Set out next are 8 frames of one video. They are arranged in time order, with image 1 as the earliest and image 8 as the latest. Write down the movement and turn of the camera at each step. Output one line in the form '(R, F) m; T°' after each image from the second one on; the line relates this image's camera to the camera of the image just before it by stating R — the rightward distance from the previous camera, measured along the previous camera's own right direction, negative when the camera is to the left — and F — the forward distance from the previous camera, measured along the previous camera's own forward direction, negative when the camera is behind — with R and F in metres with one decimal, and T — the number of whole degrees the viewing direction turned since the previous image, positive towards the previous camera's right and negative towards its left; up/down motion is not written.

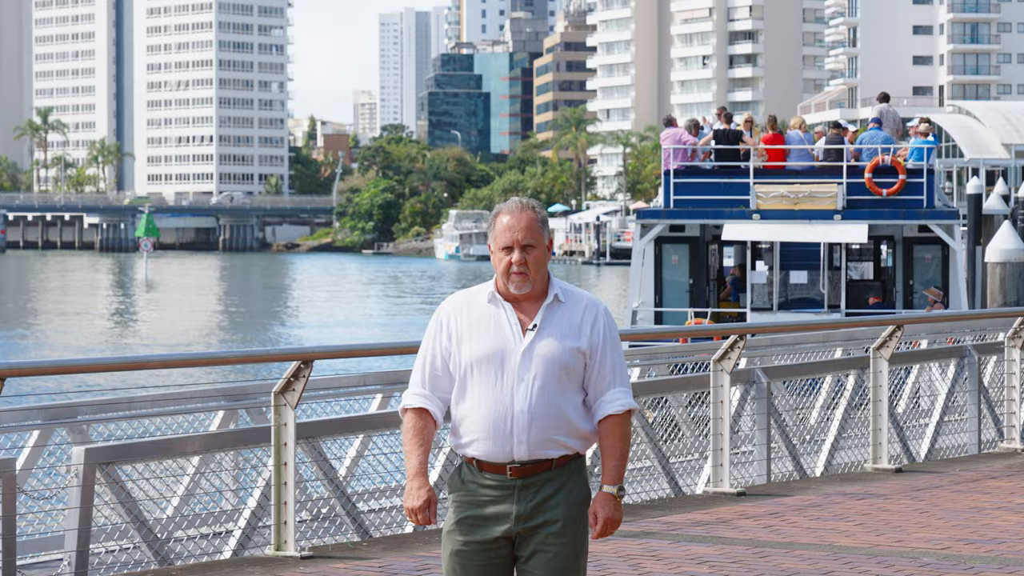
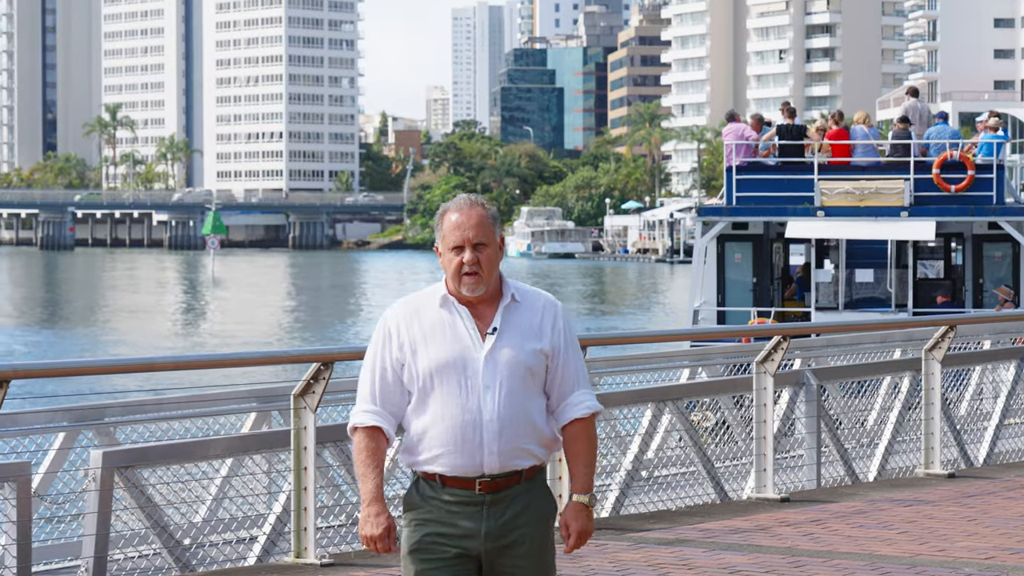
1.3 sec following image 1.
(+0.4, +0.4) m; -2°
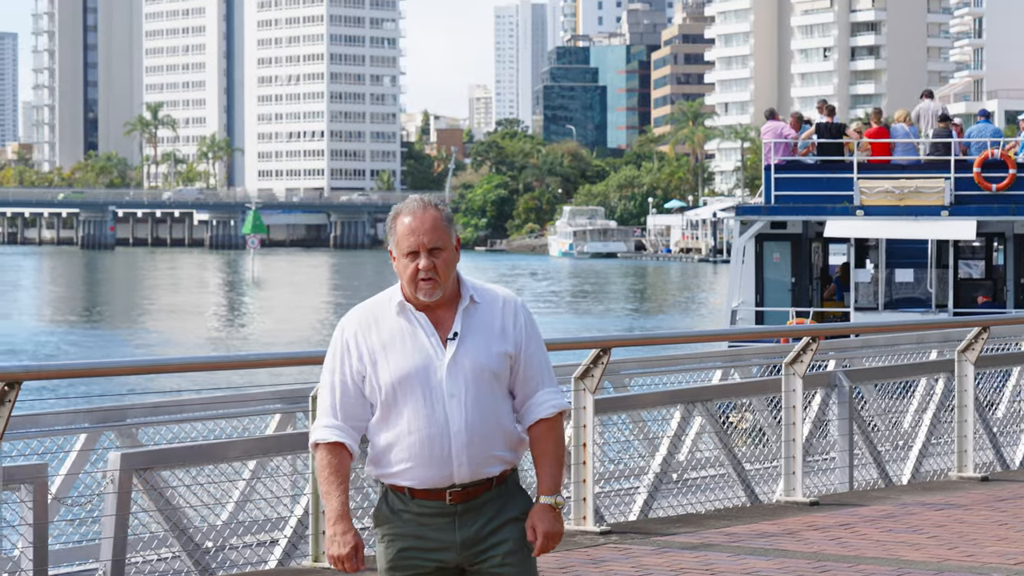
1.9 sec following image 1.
(+0.2, +0.2) m; -1°
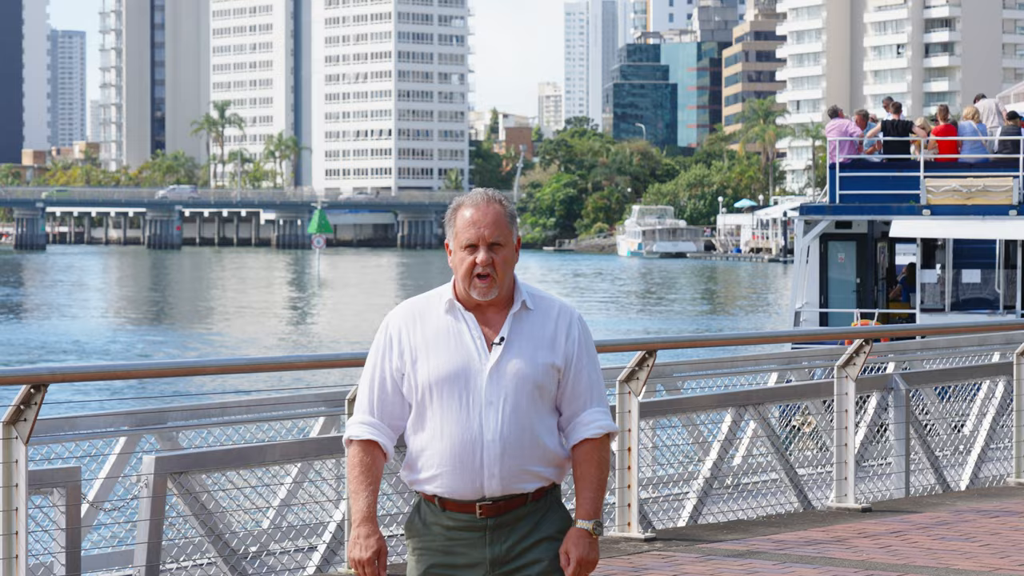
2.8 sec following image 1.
(+0.2, +0.3) m; -2°
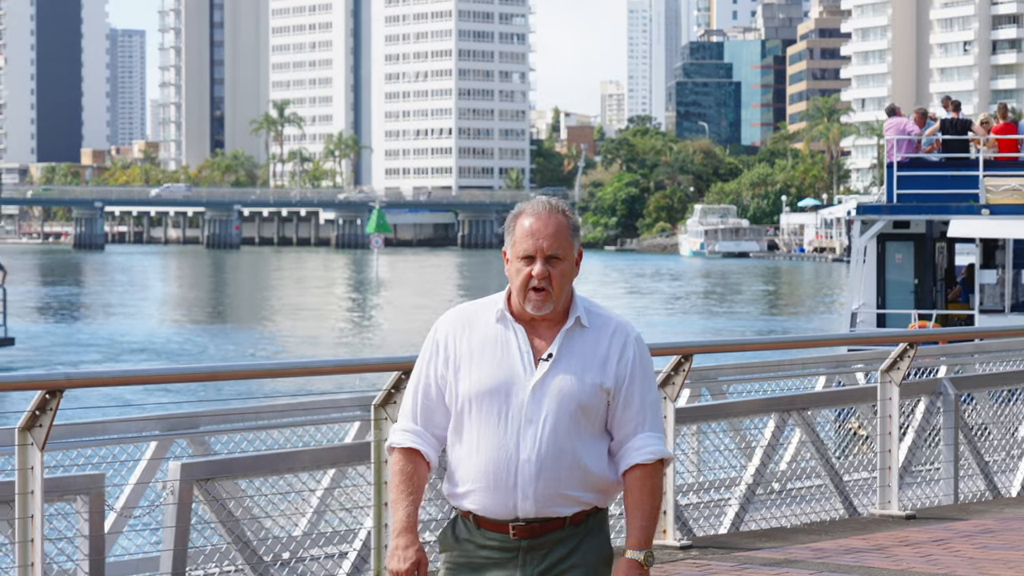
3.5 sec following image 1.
(+0.2, +0.3) m; -2°
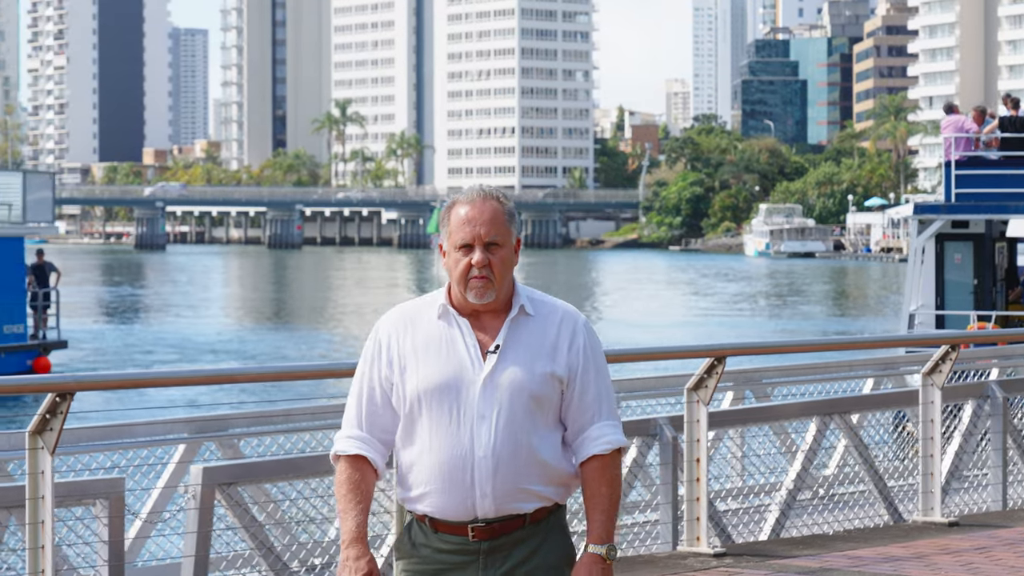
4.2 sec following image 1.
(+0.3, +0.3) m; -2°
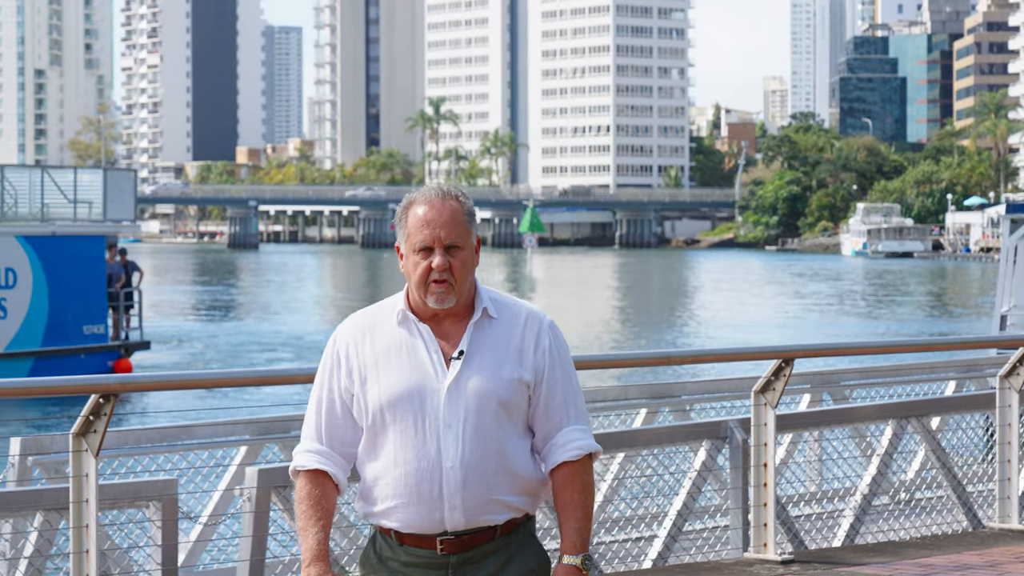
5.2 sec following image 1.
(+0.3, +0.3) m; -2°
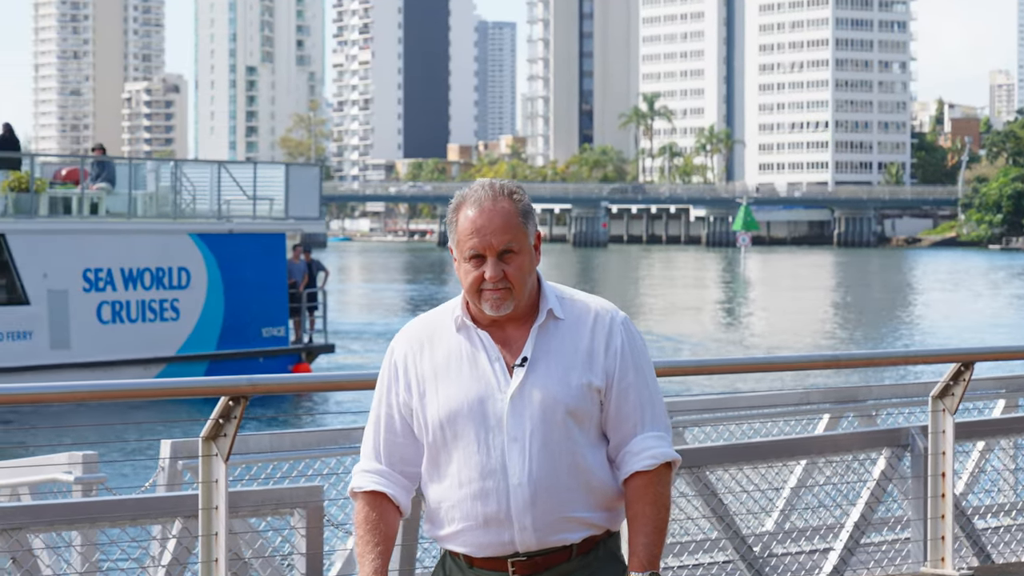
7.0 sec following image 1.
(+0.4, +0.6) m; -5°
